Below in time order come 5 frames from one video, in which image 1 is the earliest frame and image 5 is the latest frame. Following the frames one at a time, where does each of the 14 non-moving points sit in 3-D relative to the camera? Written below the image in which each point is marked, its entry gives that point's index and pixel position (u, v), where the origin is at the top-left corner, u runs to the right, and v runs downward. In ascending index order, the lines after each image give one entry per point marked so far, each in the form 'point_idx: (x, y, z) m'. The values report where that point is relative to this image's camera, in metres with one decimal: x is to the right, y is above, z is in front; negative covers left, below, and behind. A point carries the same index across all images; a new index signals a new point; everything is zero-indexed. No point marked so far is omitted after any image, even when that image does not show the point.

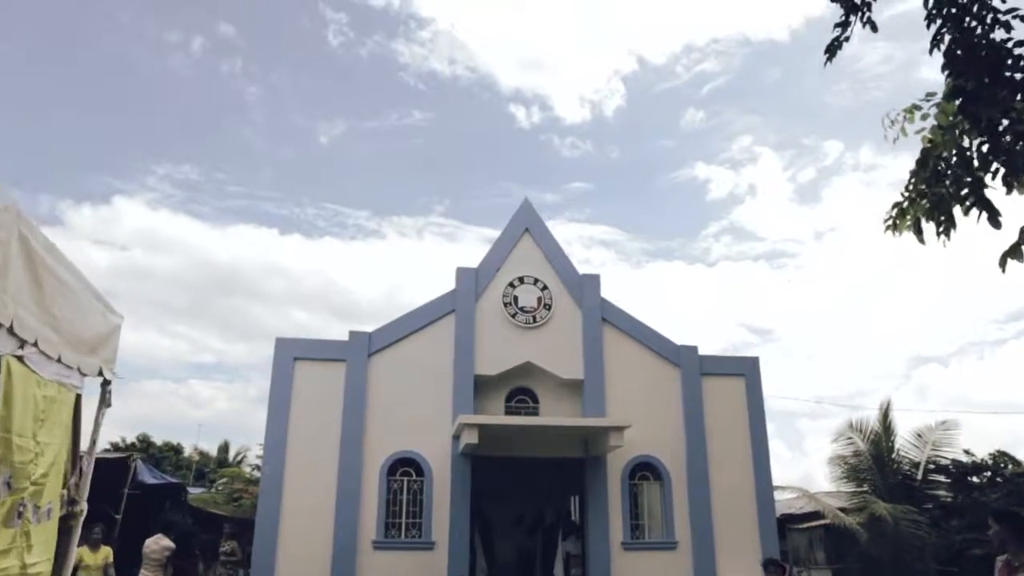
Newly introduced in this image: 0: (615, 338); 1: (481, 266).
0: (+2.2, -1.1, +17.1) m
1: (-0.7, +0.5, +17.2) m
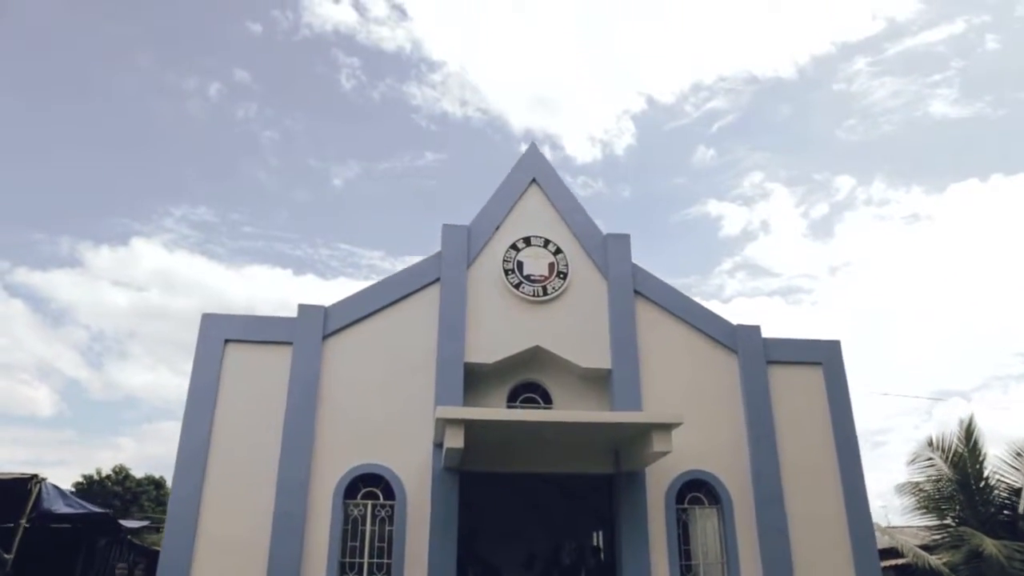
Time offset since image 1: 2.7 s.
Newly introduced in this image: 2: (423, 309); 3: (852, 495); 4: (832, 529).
0: (+2.3, -0.5, +13.0) m
1: (-0.6, +1.1, +13.1) m
2: (-1.4, -0.3, +12.5) m
3: (+5.3, -3.2, +12.3) m
4: (+4.9, -3.7, +12.1) m
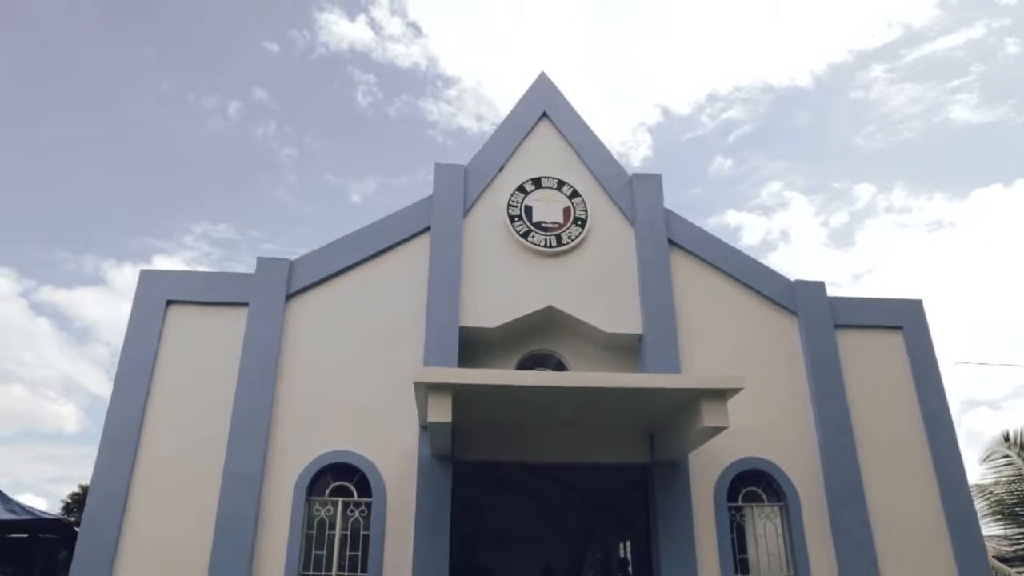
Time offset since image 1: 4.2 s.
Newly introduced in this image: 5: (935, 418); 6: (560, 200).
0: (+2.4, +0.2, +10.6) m
1: (-0.6, +1.7, +10.8) m
2: (-1.3, +0.3, +10.2) m
3: (+5.4, -2.5, +9.8) m
4: (+5.0, -3.0, +9.6) m
5: (+5.5, -1.7, +10.1) m
6: (+0.6, +1.2, +10.8) m
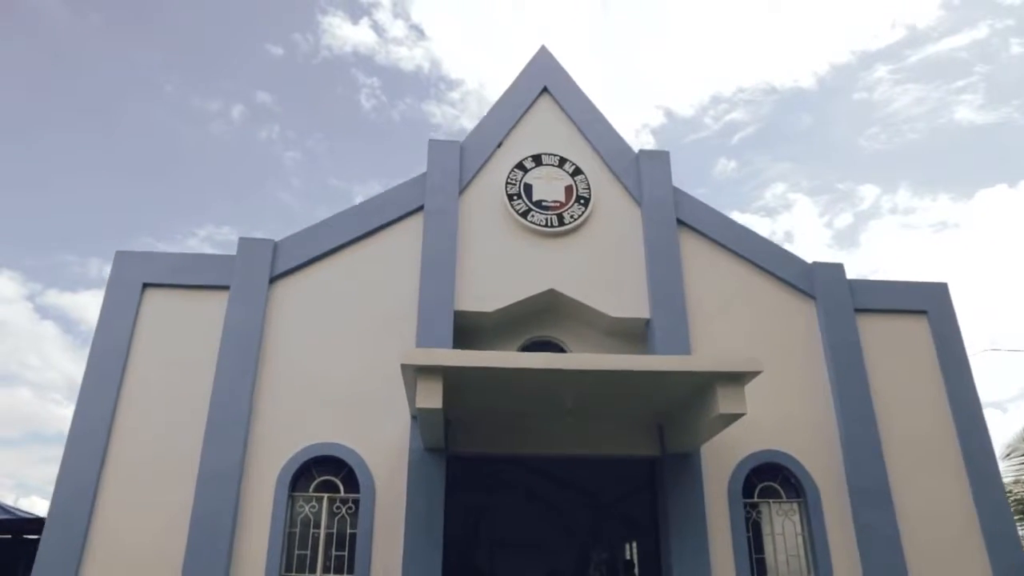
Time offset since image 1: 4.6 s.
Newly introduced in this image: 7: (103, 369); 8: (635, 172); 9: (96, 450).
0: (+2.4, +0.4, +9.9) m
1: (-0.6, +1.9, +10.2) m
2: (-1.4, +0.5, +9.6) m
3: (+5.4, -2.3, +9.1) m
4: (+5.0, -2.7, +8.9) m
5: (+5.4, -1.4, +9.5) m
6: (+0.6, +1.4, +10.1) m
7: (-4.5, -0.9, +8.7) m
8: (+1.6, +1.5, +10.3) m
9: (-4.4, -1.7, +8.4) m
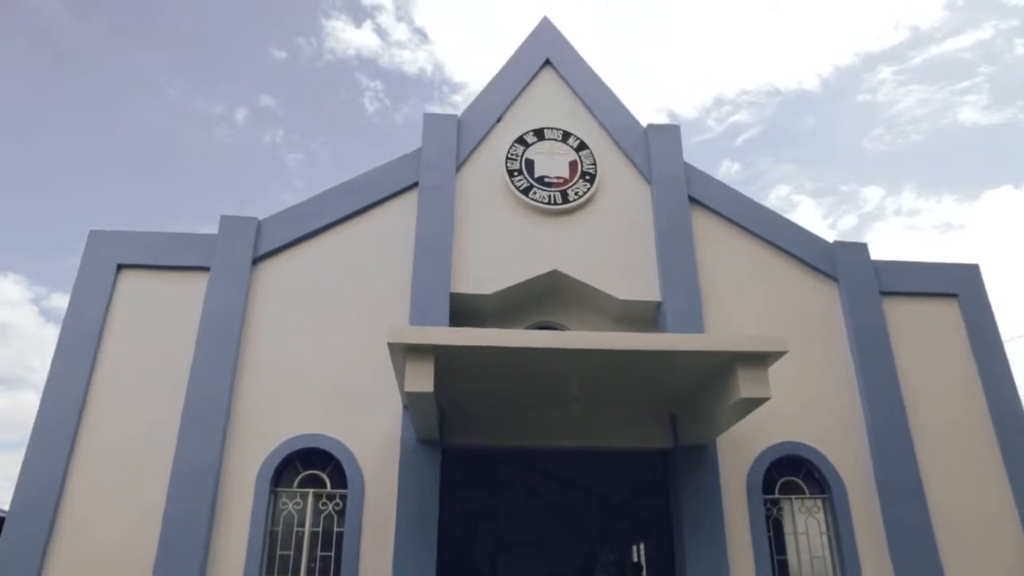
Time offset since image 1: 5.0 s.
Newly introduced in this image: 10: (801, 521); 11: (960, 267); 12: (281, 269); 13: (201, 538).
0: (+2.4, +0.7, +9.3) m
1: (-0.6, +2.1, +9.6) m
2: (-1.4, +0.7, +9.0) m
3: (+5.4, -2.0, +8.4) m
4: (+5.0, -2.5, +8.3) m
5: (+5.5, -1.2, +8.8) m
6: (+0.6, +1.6, +9.5) m
7: (-4.5, -0.7, +8.1) m
8: (+1.6, +1.7, +9.6) m
9: (-4.4, -1.5, +7.8) m
10: (+3.0, -2.4, +8.2) m
11: (+5.4, +0.3, +9.4) m
12: (-2.5, +0.2, +8.7) m
13: (-2.9, -2.4, +7.4) m
